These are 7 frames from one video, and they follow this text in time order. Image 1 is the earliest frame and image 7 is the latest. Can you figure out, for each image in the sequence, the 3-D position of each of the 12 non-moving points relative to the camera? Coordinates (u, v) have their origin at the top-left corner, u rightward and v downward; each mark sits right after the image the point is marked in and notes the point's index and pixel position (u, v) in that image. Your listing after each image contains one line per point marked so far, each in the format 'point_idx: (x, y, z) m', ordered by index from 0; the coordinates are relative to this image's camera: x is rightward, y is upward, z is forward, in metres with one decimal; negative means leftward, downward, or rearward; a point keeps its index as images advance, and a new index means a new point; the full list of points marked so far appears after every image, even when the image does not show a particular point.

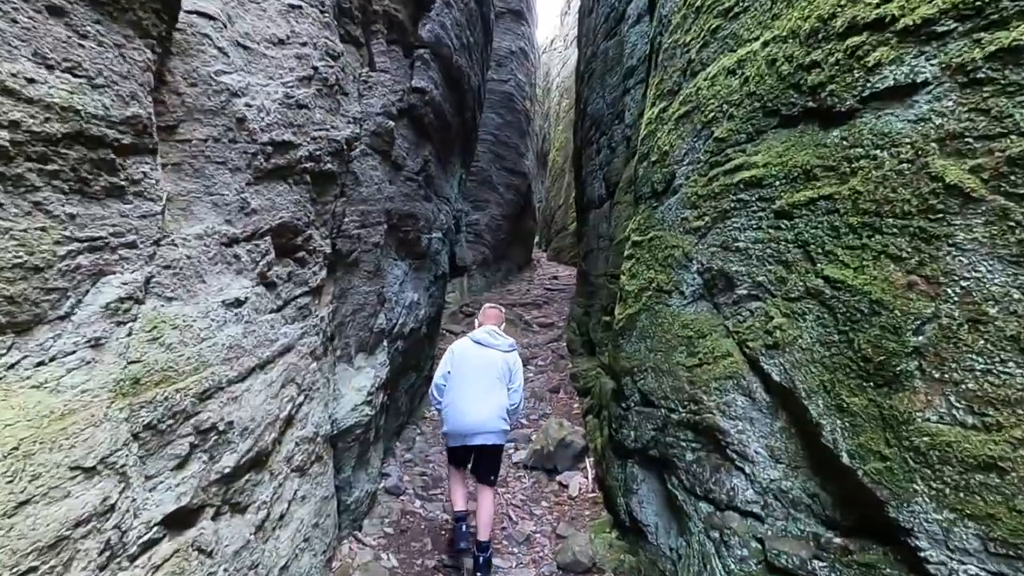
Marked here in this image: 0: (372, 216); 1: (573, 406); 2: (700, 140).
0: (-1.3, +0.7, +6.0) m
1: (+1.0, -1.9, +10.0) m
2: (+1.5, +1.2, +4.8) m
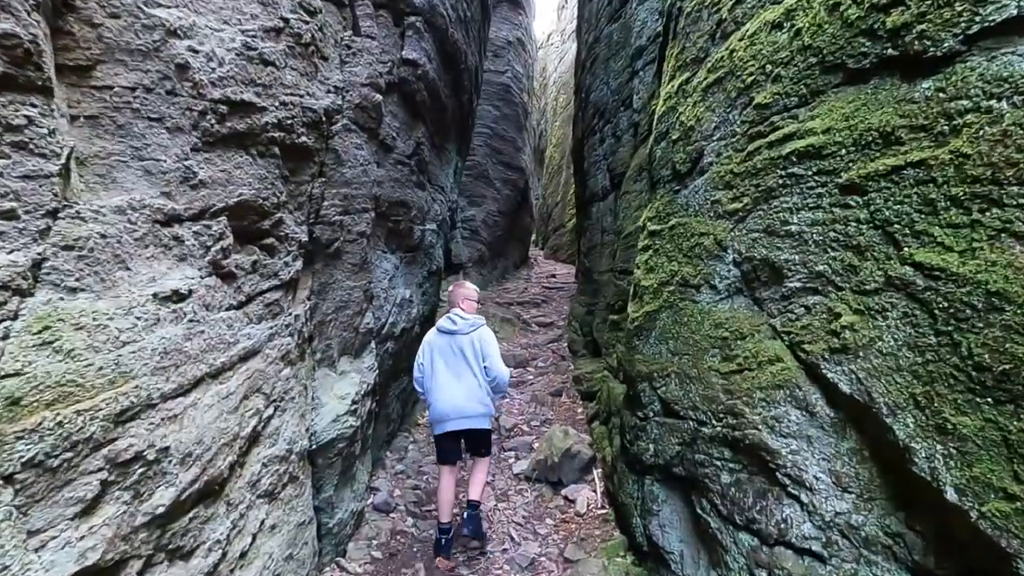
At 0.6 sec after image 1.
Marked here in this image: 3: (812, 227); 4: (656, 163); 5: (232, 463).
0: (-1.3, +0.8, +5.3) m
1: (+1.0, -1.9, +9.3) m
2: (+1.5, +1.2, +4.2) m
3: (+1.6, +0.3, +3.2) m
4: (+1.3, +1.2, +5.8) m
5: (-1.5, -0.9, +3.2) m
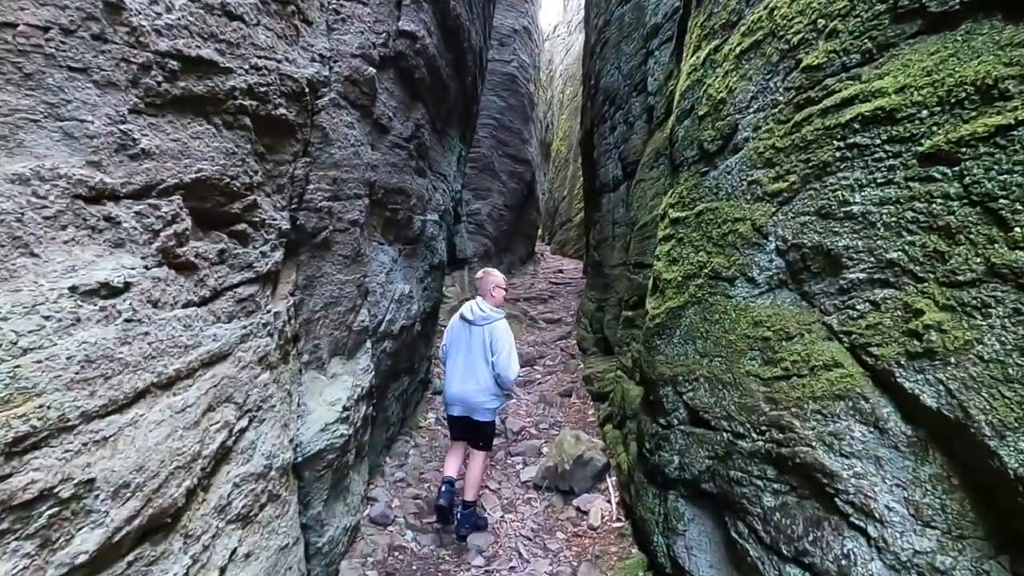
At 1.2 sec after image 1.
0: (-1.3, +0.8, +4.8) m
1: (+1.1, -1.8, +8.8) m
2: (+1.5, +1.2, +3.6) m
3: (+1.6, +0.4, +2.7) m
4: (+1.4, +1.2, +5.3) m
5: (-1.4, -0.9, +2.7) m
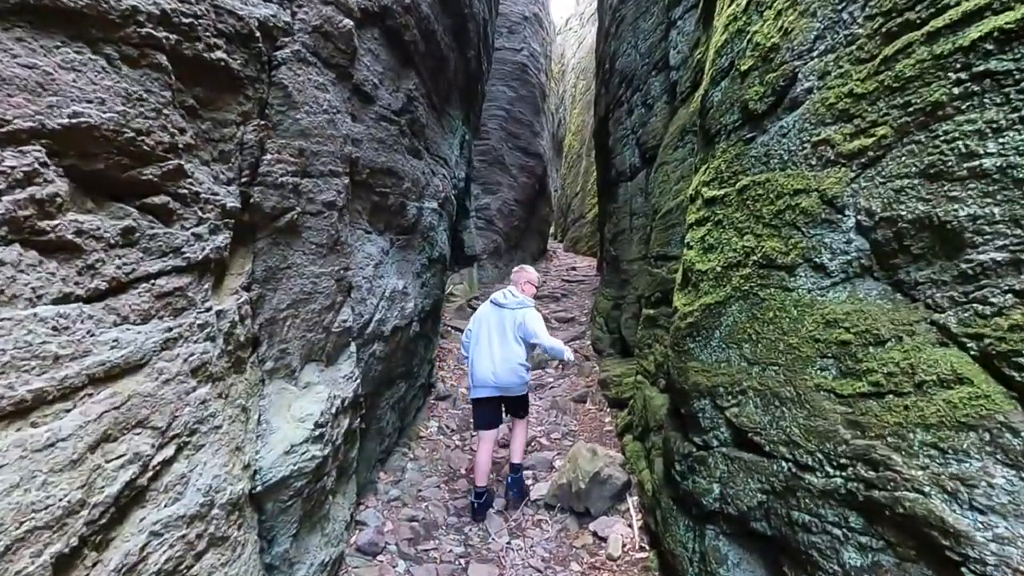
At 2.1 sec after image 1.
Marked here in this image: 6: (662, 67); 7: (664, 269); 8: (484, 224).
0: (-1.2, +0.8, +4.1) m
1: (+1.2, -1.8, +8.0) m
2: (+1.5, +1.3, +2.8) m
3: (+1.6, +0.4, +1.9) m
4: (+1.4, +1.3, +4.4) m
5: (-1.4, -0.8, +2.0) m
6: (+2.1, +3.2, +8.8) m
7: (+1.6, +0.2, +6.6) m
8: (-0.7, +1.7, +16.4) m
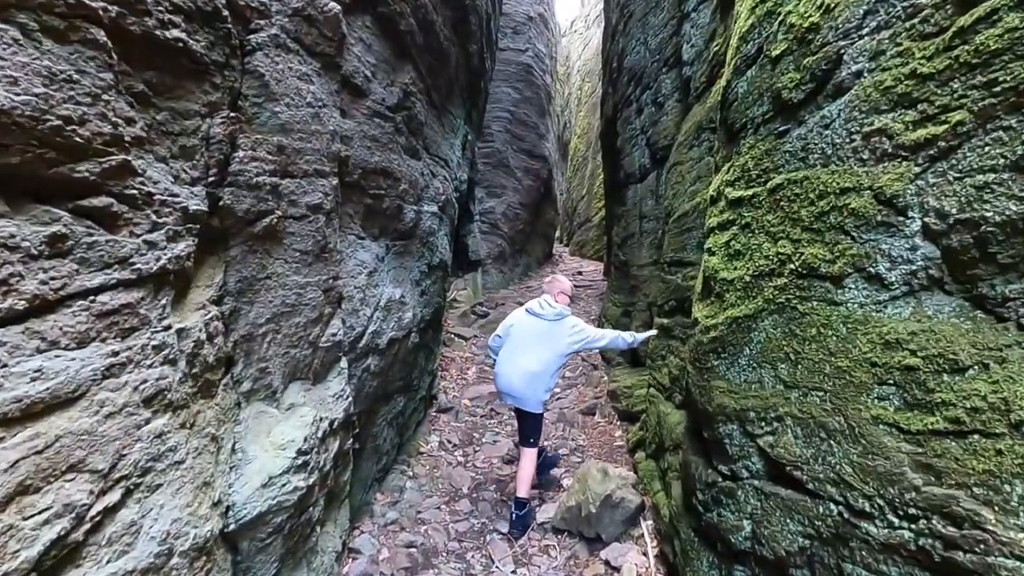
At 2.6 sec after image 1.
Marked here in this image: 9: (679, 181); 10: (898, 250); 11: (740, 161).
0: (-1.2, +0.8, +3.7) m
1: (+1.3, -1.8, +7.6) m
2: (+1.6, +1.2, +2.4) m
3: (+1.6, +0.4, +1.5) m
4: (+1.5, +1.2, +4.0) m
5: (-1.4, -0.9, +1.6) m
6: (+2.2, +3.1, +8.4) m
7: (+1.7, +0.1, +6.2) m
8: (-0.6, +1.6, +16.0) m
9: (+1.8, +1.2, +6.6) m
10: (+1.5, +0.2, +2.4) m
11: (+1.4, +0.8, +3.8) m
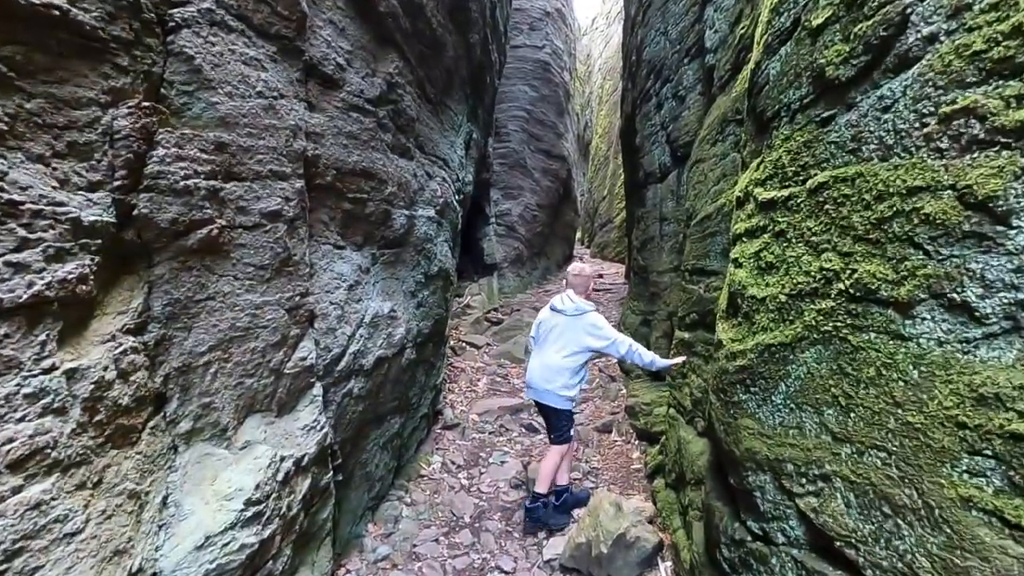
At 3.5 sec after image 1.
0: (-1.3, +0.7, +3.2) m
1: (+1.4, -2.0, +7.0) m
2: (+1.4, +1.1, +1.8) m
3: (+1.5, +0.3, +0.8) m
4: (+1.4, +1.1, +3.4) m
5: (-1.6, -1.0, +1.1) m
6: (+2.3, +3.0, +7.7) m
7: (+1.7, 0.0, +5.5) m
8: (-0.2, +1.4, +15.5) m
9: (+1.8, +1.0, +6.0) m
10: (+1.4, +0.1, +1.7) m
11: (+1.4, +0.7, +3.2) m
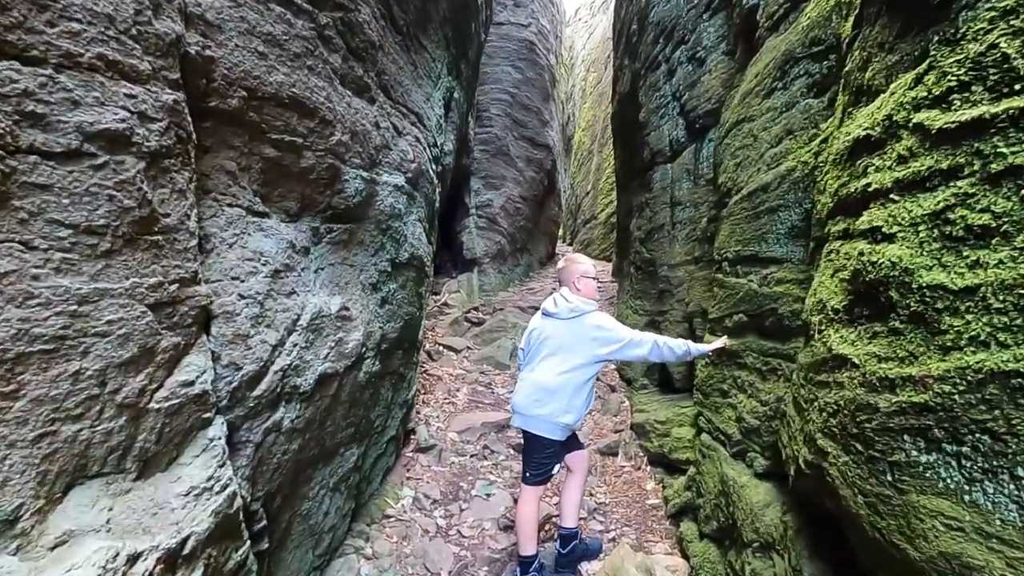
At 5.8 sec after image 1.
0: (-1.2, +0.7, +1.7) m
1: (+1.3, -1.9, +5.7) m
2: (+1.6, +1.2, +0.4) m
3: (+1.6, +0.3, -0.5) m
4: (+1.5, +1.2, +2.1) m
5: (-1.4, -0.9, -0.3) m
6: (+2.2, +3.0, +6.5) m
7: (+1.6, +0.1, +4.2) m
8: (-0.6, +1.5, +14.1) m
9: (+1.8, +1.1, +4.7) m
10: (+1.5, +0.1, +0.4) m
11: (+1.4, +0.7, +1.9) m
